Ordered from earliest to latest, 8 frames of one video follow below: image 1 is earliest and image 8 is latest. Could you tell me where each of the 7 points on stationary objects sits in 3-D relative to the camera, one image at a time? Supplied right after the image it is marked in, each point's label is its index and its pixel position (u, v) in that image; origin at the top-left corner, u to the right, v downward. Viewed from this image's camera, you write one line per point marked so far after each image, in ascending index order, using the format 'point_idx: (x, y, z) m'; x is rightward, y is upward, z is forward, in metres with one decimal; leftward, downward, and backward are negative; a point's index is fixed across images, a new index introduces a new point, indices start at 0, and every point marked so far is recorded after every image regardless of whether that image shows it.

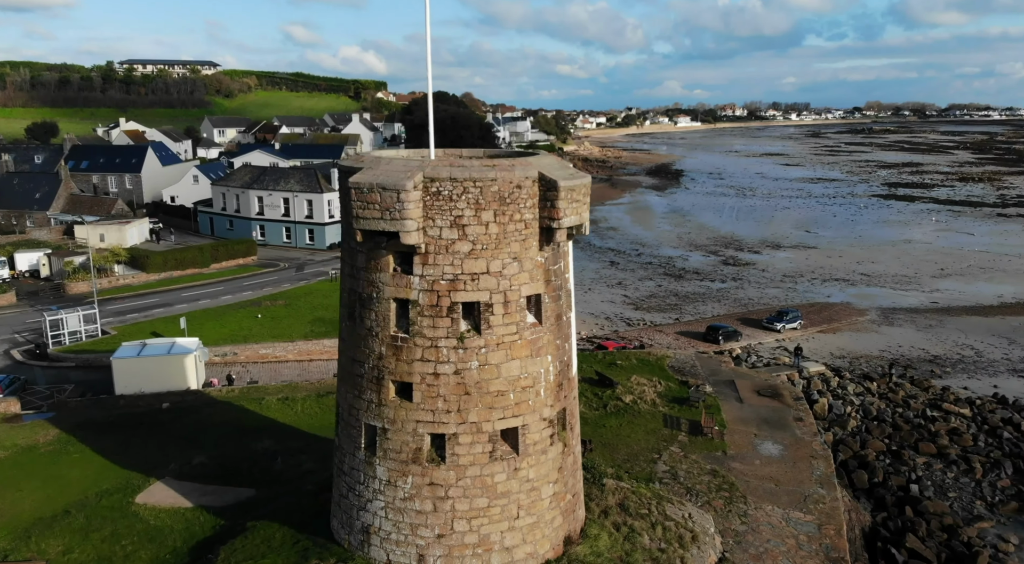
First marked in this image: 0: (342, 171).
0: (-2.4, +1.6, +11.1) m
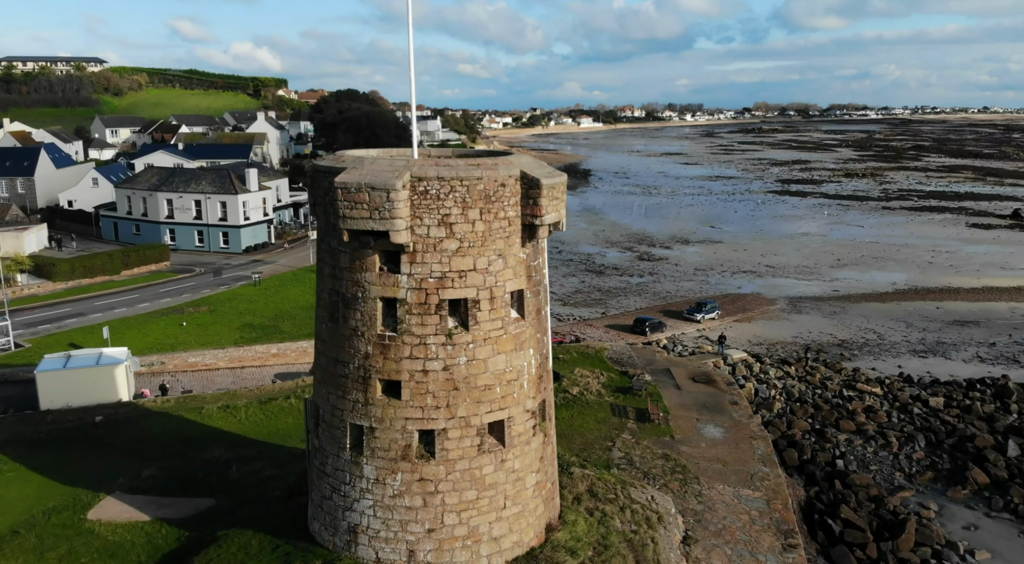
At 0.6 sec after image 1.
0: (-2.7, +1.6, +11.0) m
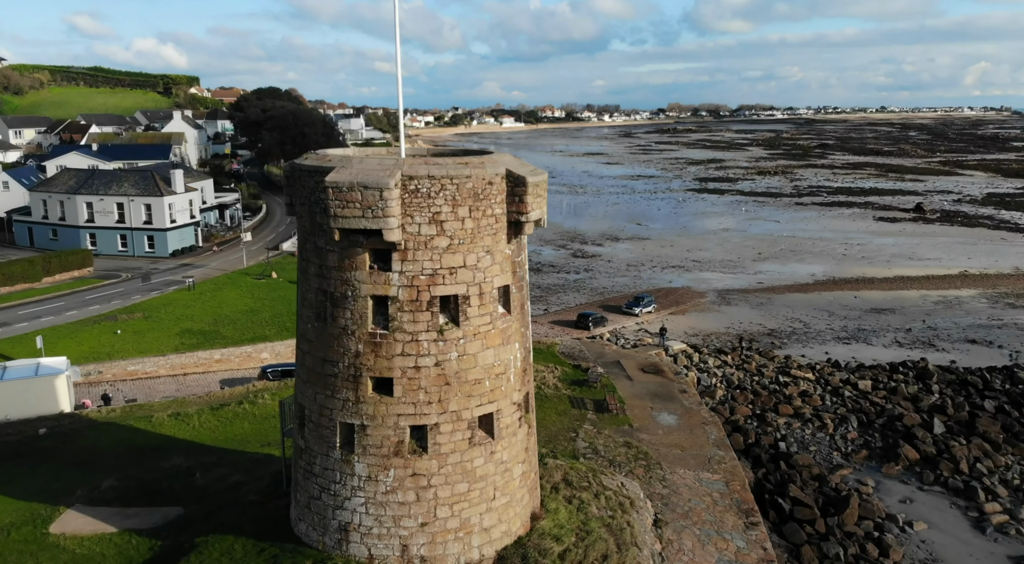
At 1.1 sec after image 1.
0: (-2.9, +1.6, +11.0) m
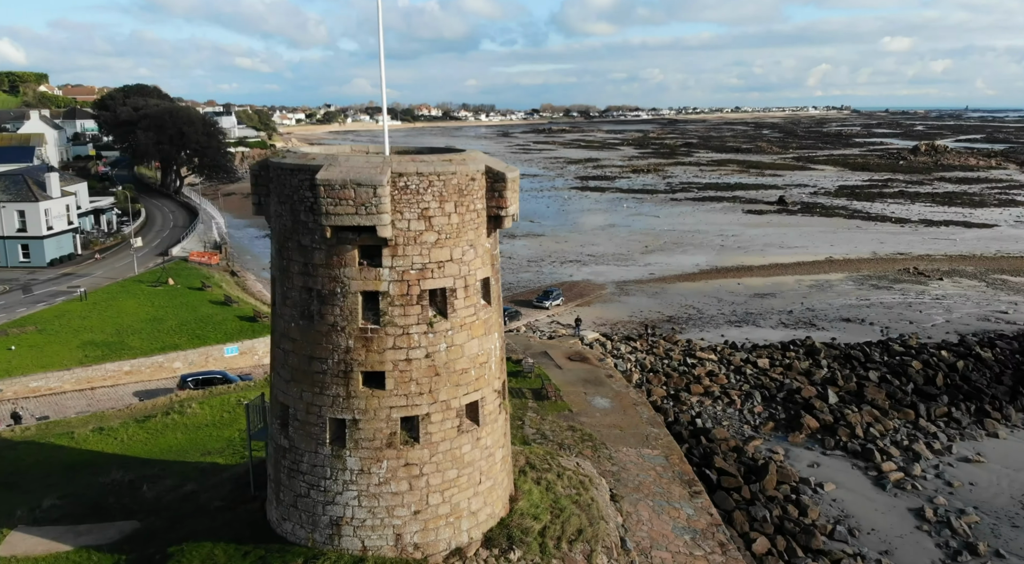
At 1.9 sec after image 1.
0: (-3.1, +1.6, +11.1) m
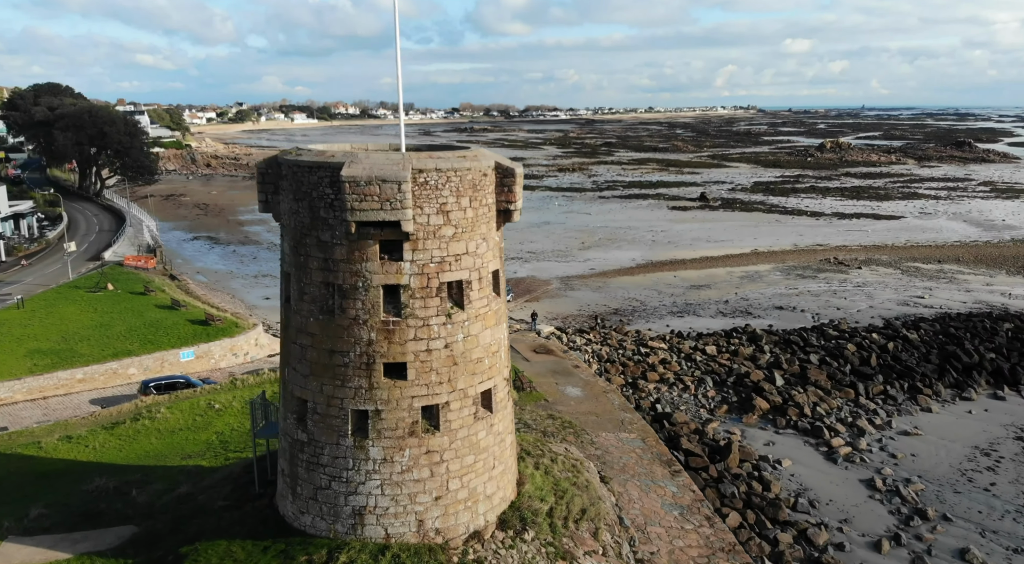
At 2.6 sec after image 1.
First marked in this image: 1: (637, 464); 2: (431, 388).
0: (-2.9, +1.7, +11.3) m
1: (+2.8, -4.1, +17.5) m
2: (-1.2, -1.6, +11.8) m
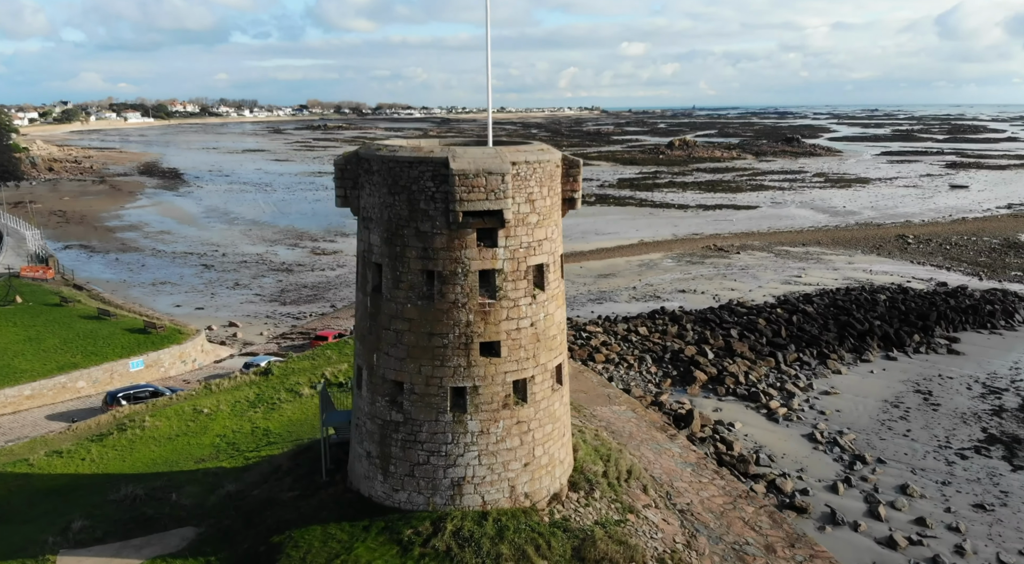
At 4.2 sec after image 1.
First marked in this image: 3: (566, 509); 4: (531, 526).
0: (-1.6, +1.9, +12.0) m
1: (+3.1, -3.7, +19.2) m
2: (+0.1, -1.3, +12.8) m
3: (+0.9, -3.9, +13.4) m
4: (+0.3, -4.0, +12.7) m
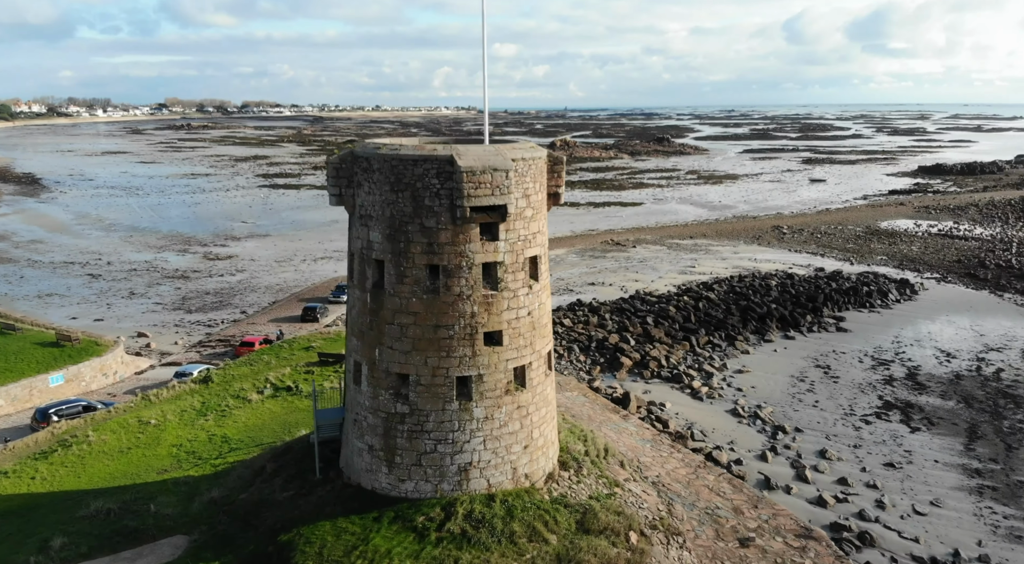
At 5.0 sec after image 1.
0: (-1.5, +2.0, +12.4) m
1: (+2.2, -3.5, +20.3) m
2: (+0.1, -1.2, +13.4) m
3: (+0.9, -3.7, +14.1) m
4: (+0.4, -3.8, +13.4) m
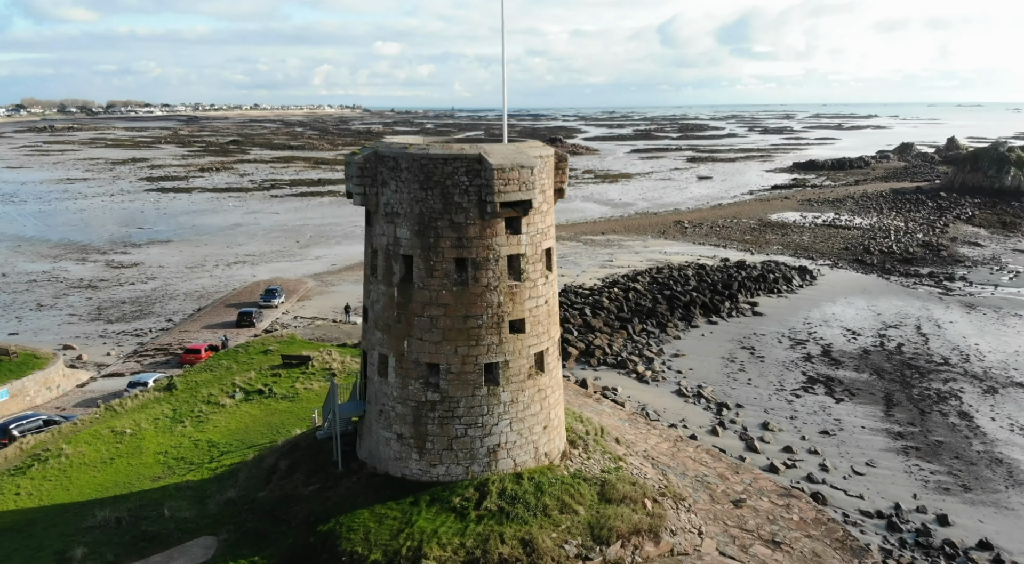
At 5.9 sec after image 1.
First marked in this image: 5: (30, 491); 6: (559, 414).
0: (-1.1, +2.1, +13.0) m
1: (+1.6, -3.3, +21.4) m
2: (+0.5, -1.0, +14.3) m
3: (+1.2, -3.5, +15.1) m
4: (+0.9, -3.6, +14.3) m
5: (-10.3, -4.5, +16.5) m
6: (+0.9, -2.6, +15.1) m
